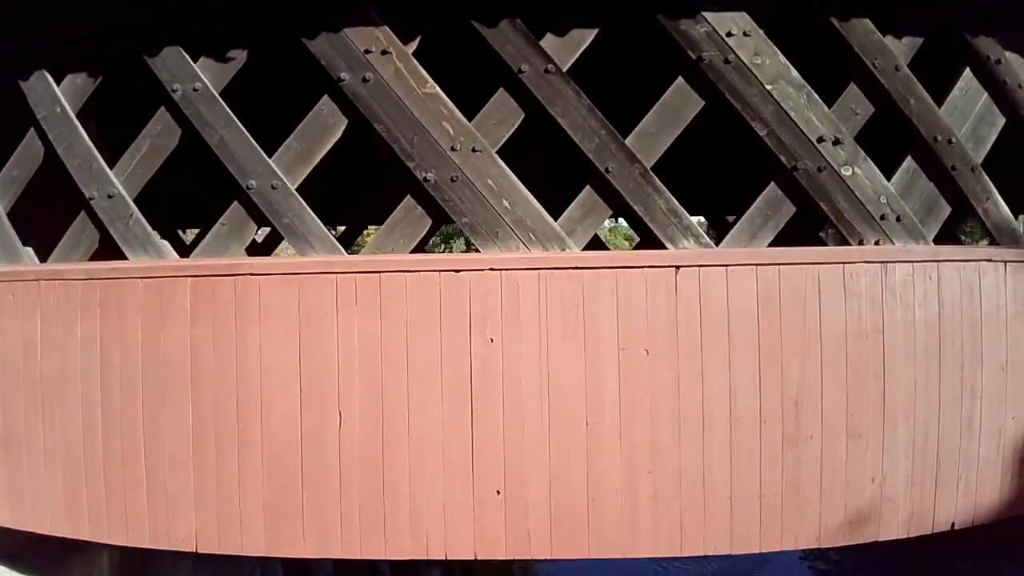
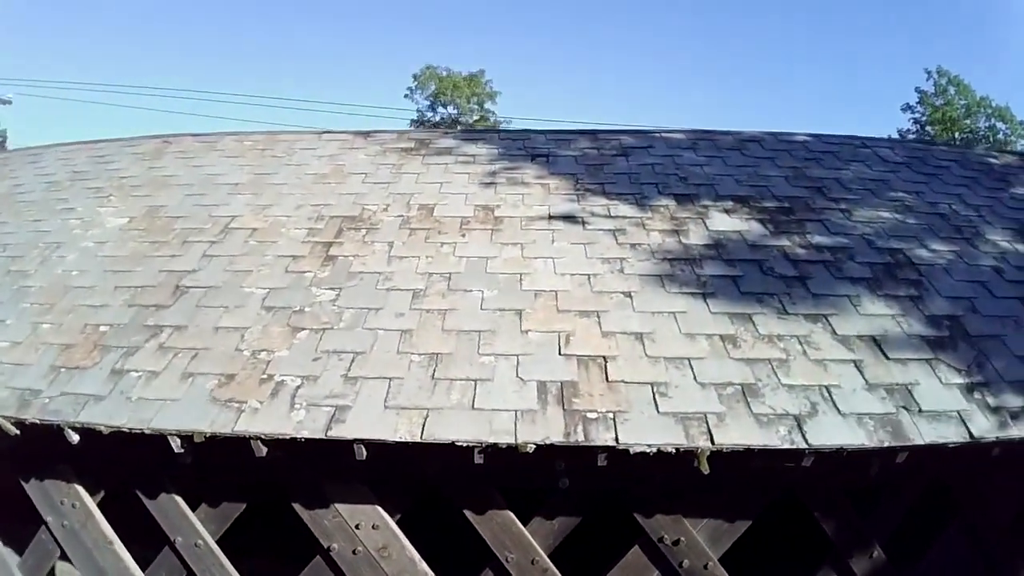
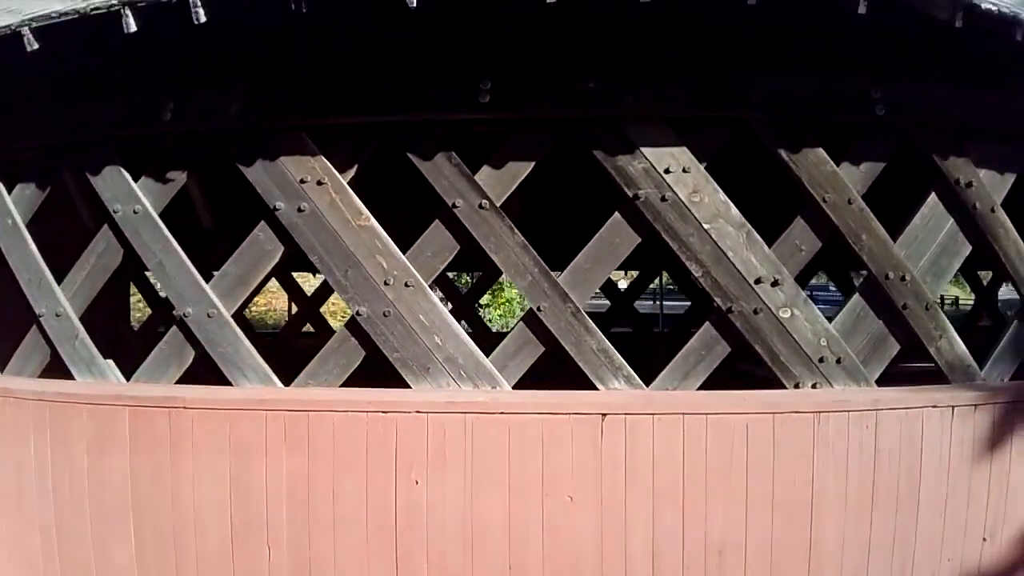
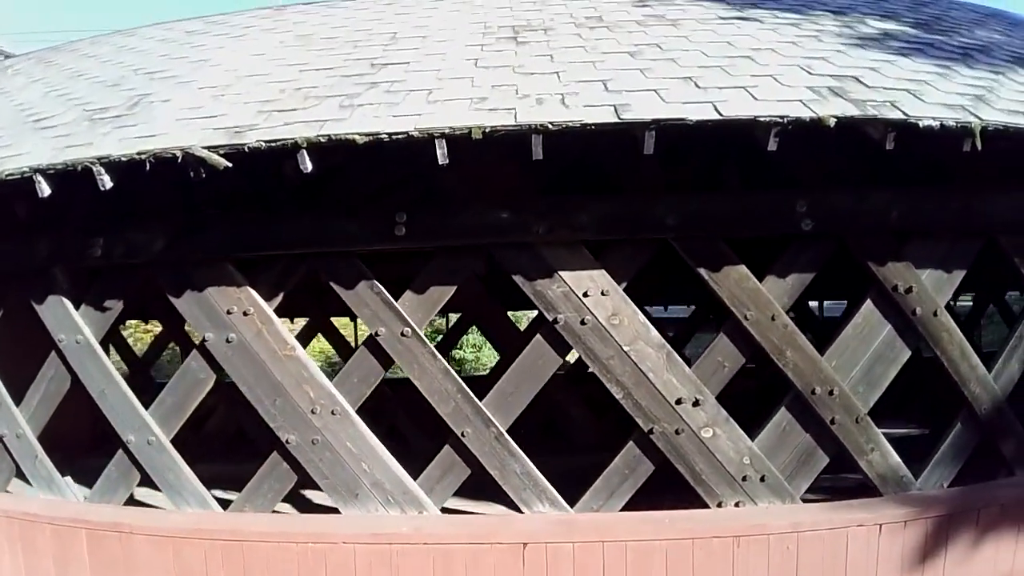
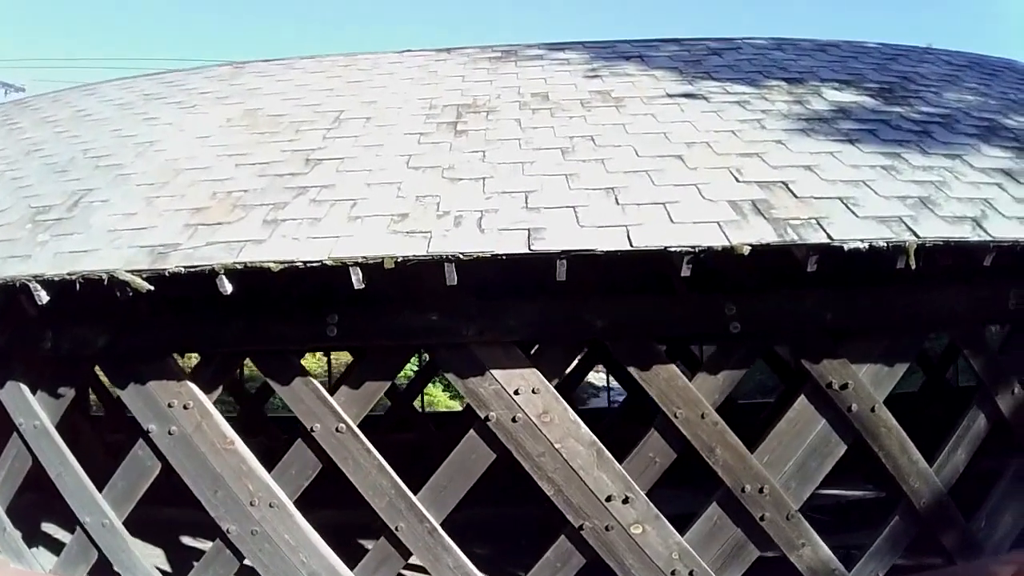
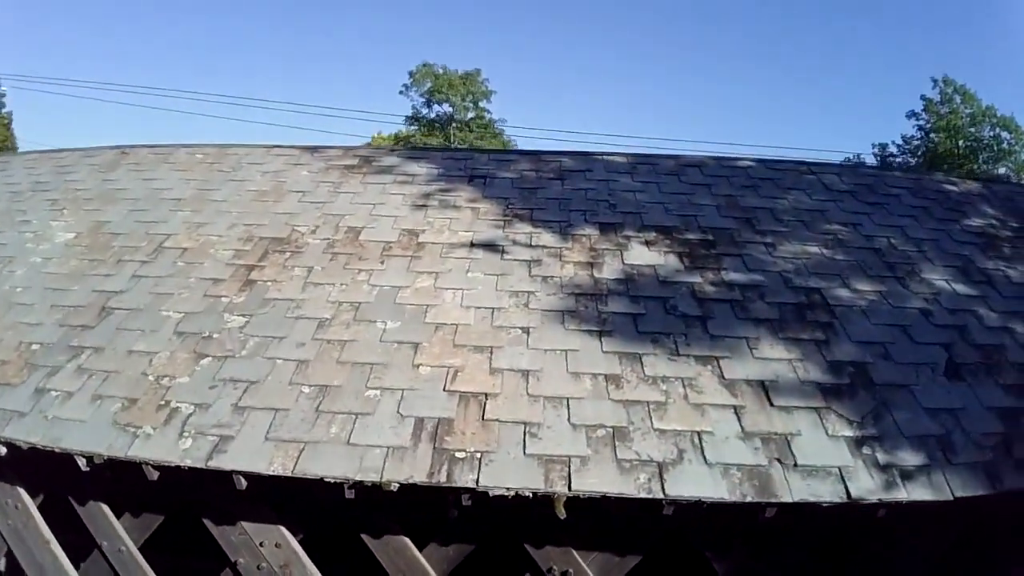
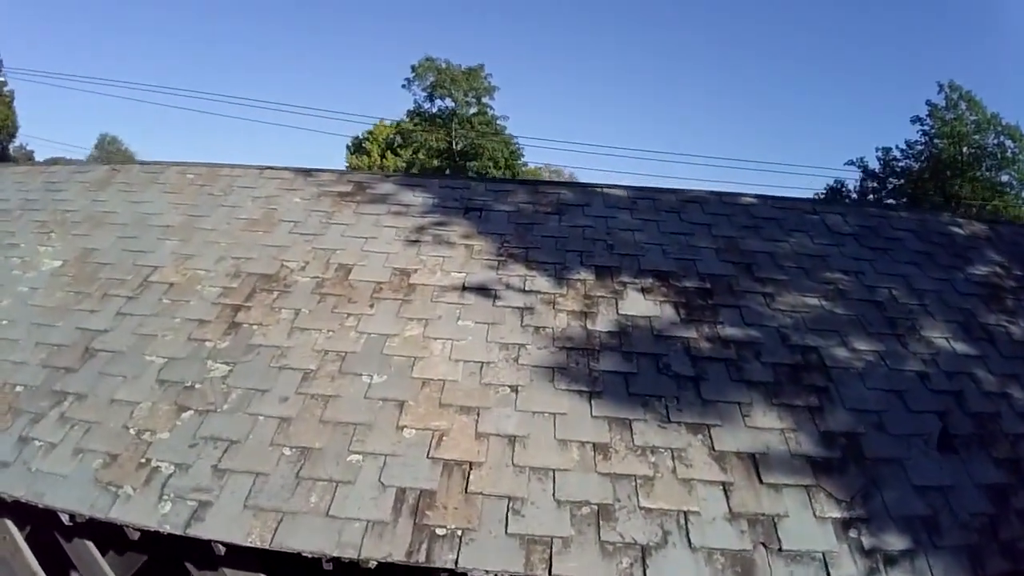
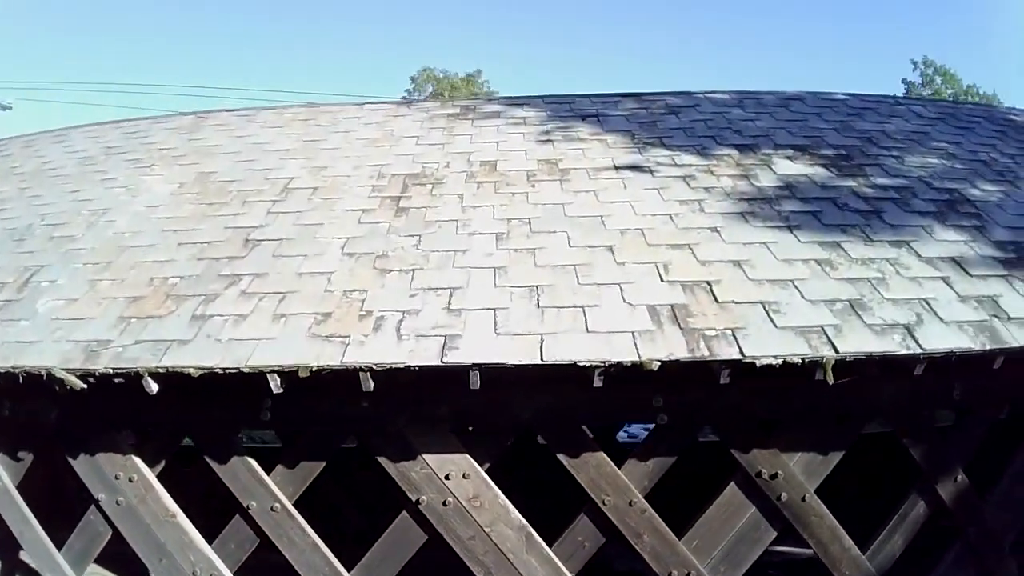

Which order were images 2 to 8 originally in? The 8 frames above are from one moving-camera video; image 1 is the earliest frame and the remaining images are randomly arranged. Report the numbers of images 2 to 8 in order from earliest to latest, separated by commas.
3, 4, 5, 8, 2, 6, 7
